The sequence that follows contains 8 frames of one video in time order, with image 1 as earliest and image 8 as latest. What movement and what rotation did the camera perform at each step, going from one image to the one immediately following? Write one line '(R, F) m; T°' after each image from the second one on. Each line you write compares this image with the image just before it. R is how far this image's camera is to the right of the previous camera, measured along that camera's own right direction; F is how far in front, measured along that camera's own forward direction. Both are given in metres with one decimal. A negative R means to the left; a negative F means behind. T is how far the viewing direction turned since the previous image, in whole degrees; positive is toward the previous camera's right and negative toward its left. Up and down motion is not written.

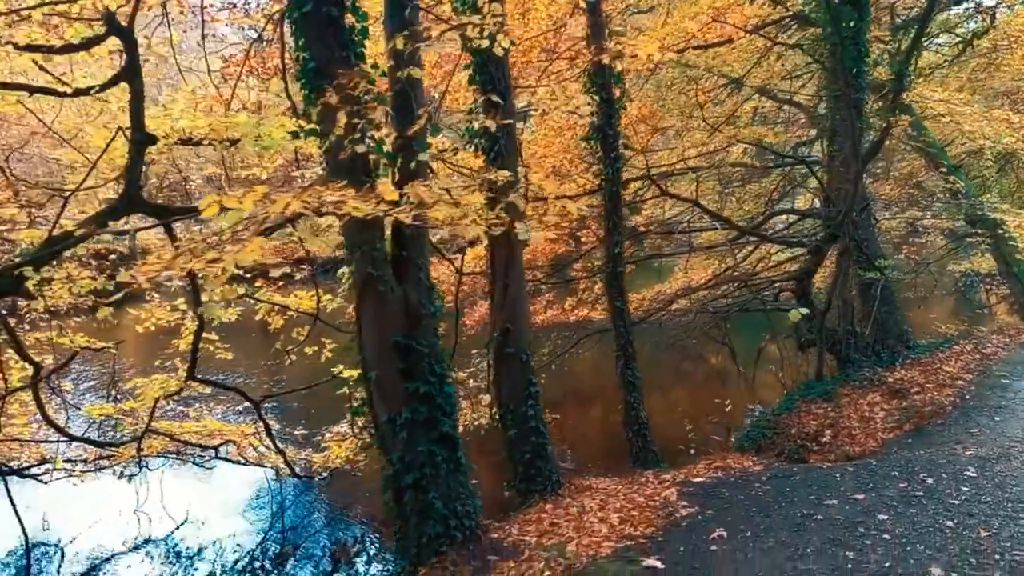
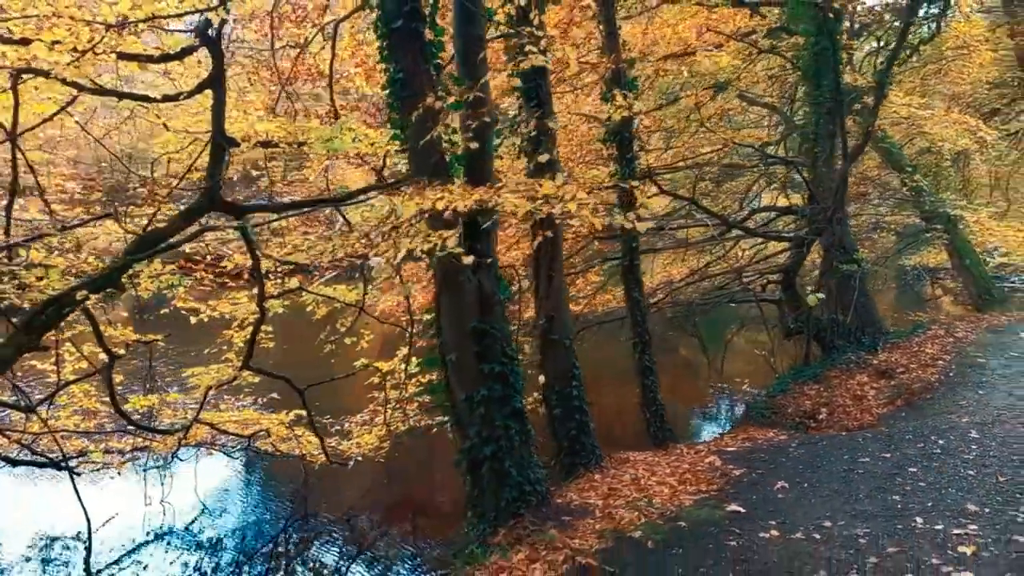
(-1.0, -0.6) m; +4°
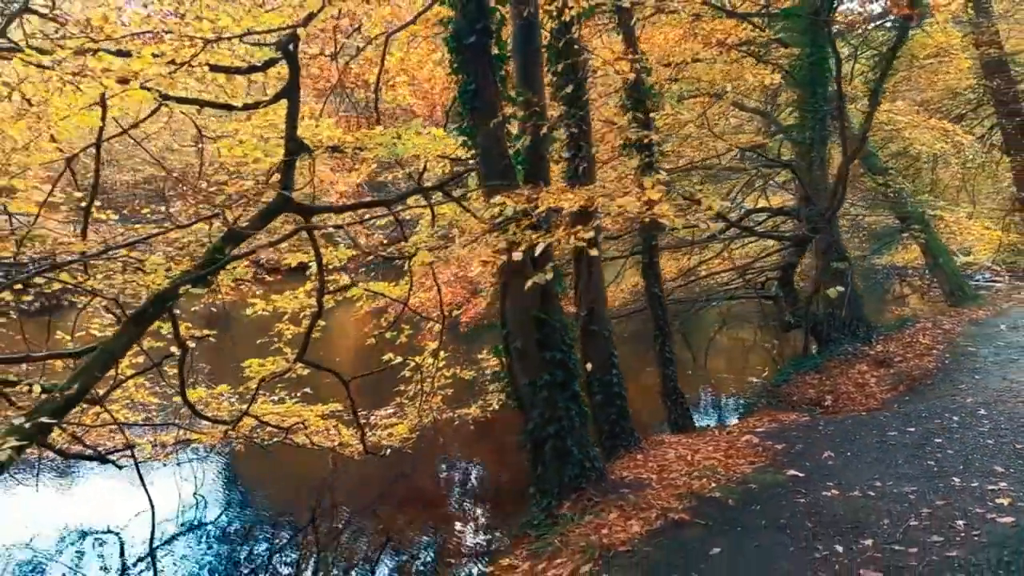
(-0.9, -0.6) m; +2°
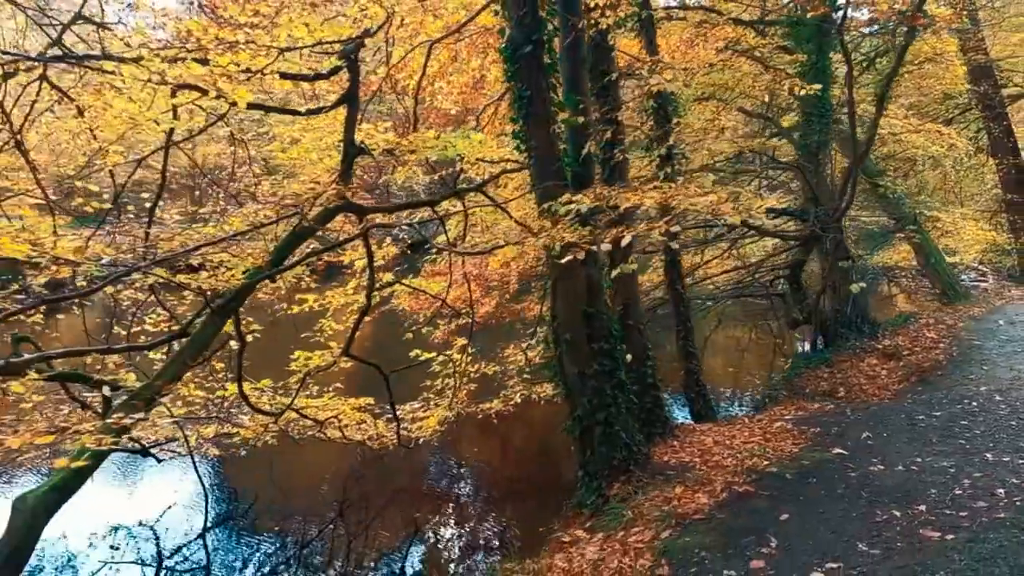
(-0.7, -0.4) m; +1°
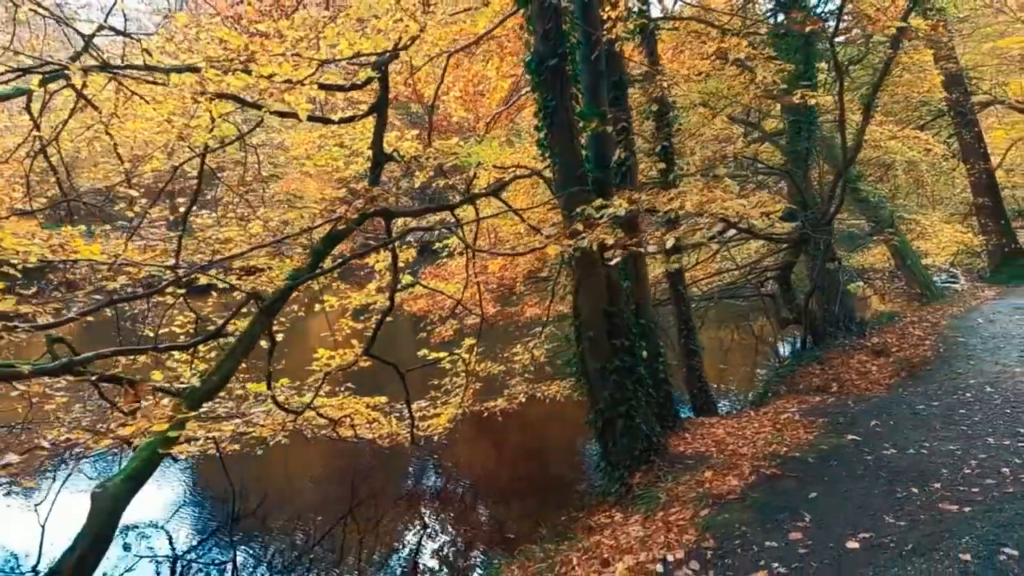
(-0.6, -0.4) m; +2°
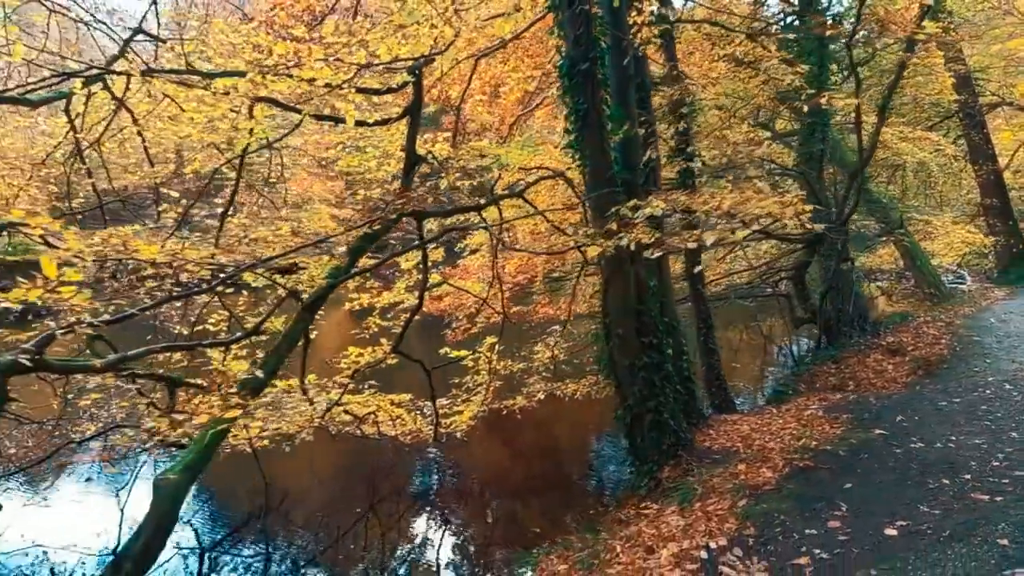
(-0.3, -0.2) m; 0°
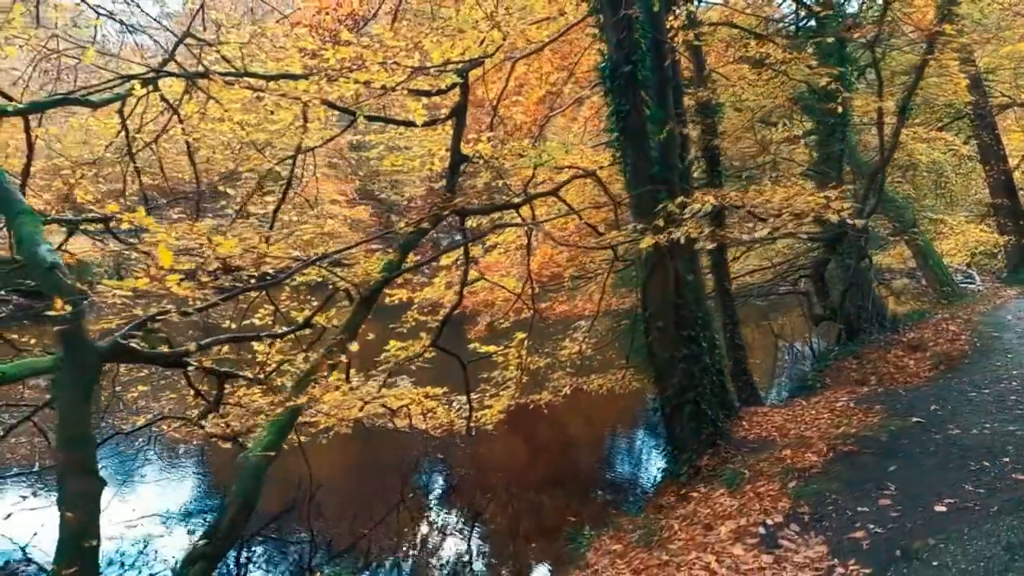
(-0.5, -0.3) m; 0°
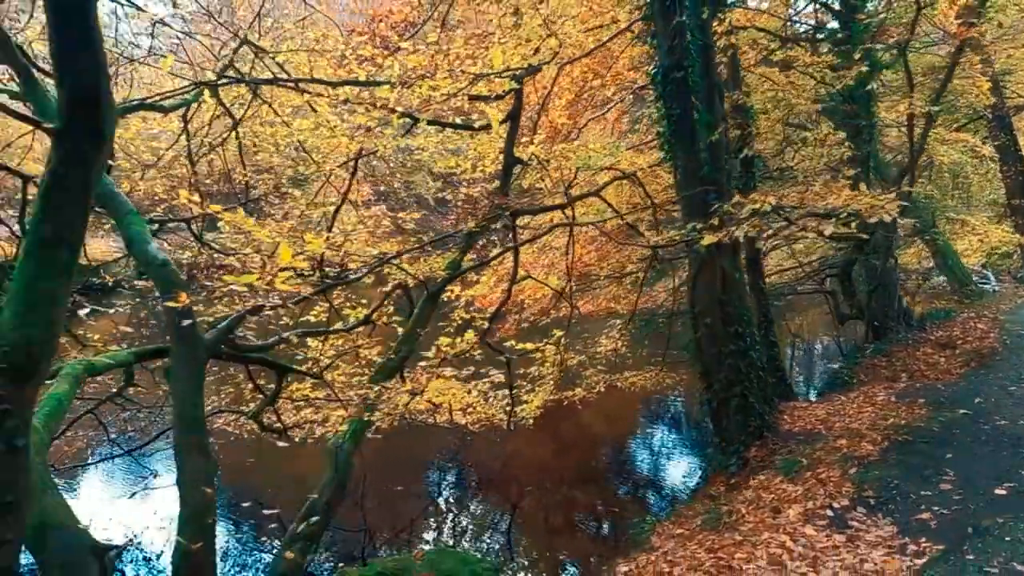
(-0.6, -0.3) m; -1°
